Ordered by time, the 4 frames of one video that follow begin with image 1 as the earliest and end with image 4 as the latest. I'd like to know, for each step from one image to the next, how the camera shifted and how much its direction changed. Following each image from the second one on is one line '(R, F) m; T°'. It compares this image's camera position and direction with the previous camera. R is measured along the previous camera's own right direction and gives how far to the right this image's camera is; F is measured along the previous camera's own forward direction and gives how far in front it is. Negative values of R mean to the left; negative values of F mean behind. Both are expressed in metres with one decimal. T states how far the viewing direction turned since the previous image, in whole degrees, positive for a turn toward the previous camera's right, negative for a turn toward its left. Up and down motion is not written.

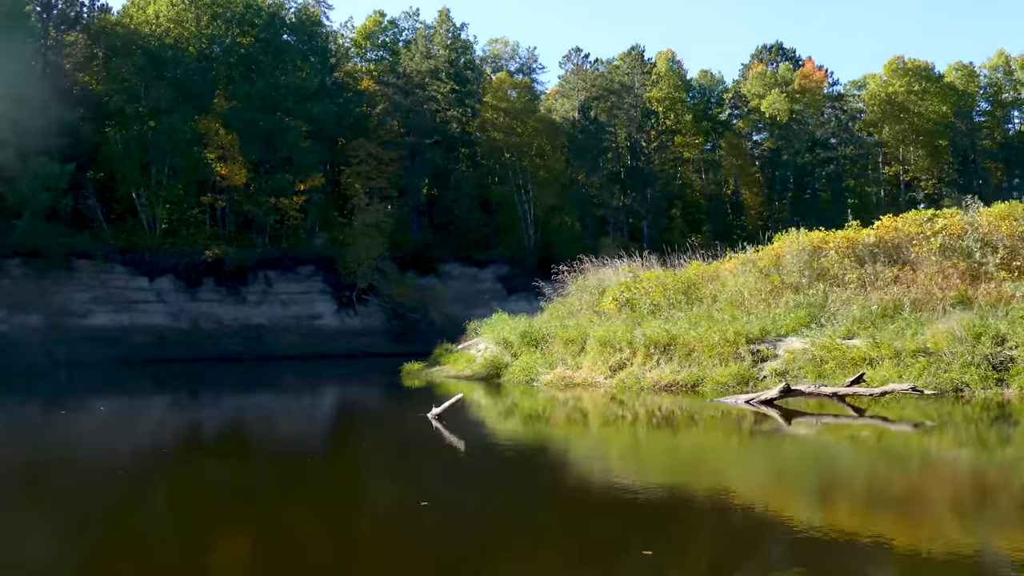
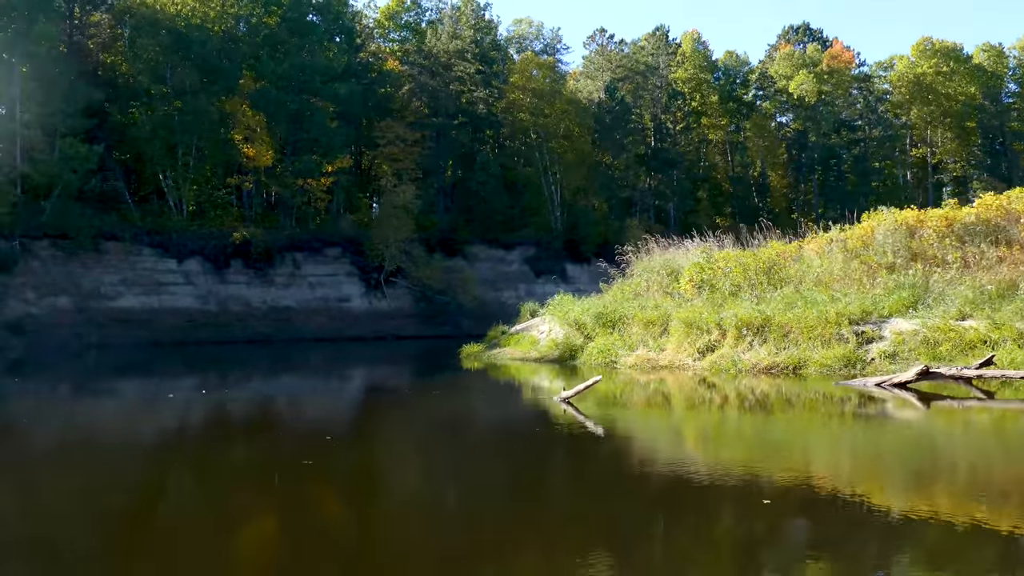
(-1.1, +0.3) m; -1°
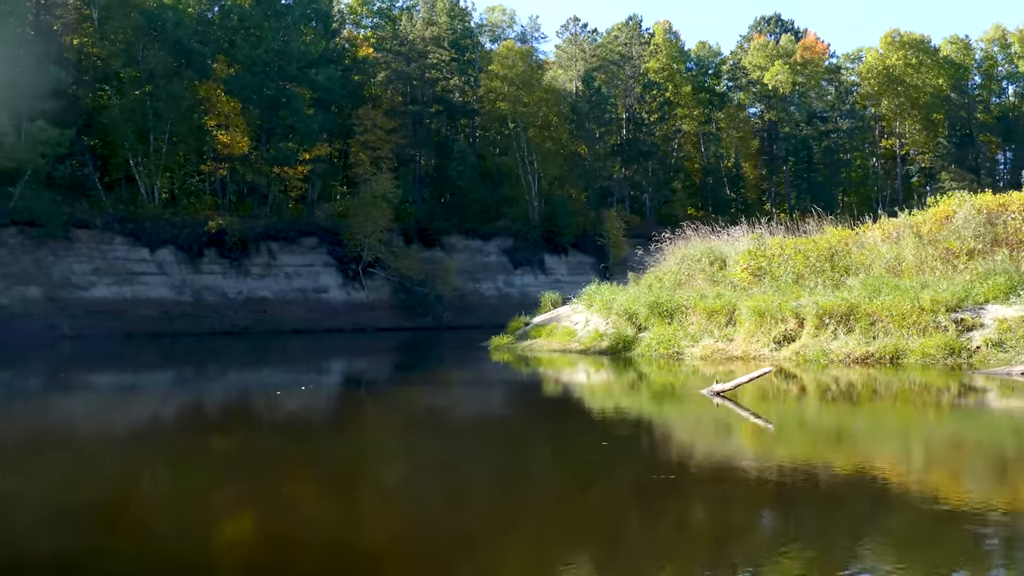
(-1.6, +0.7) m; +3°
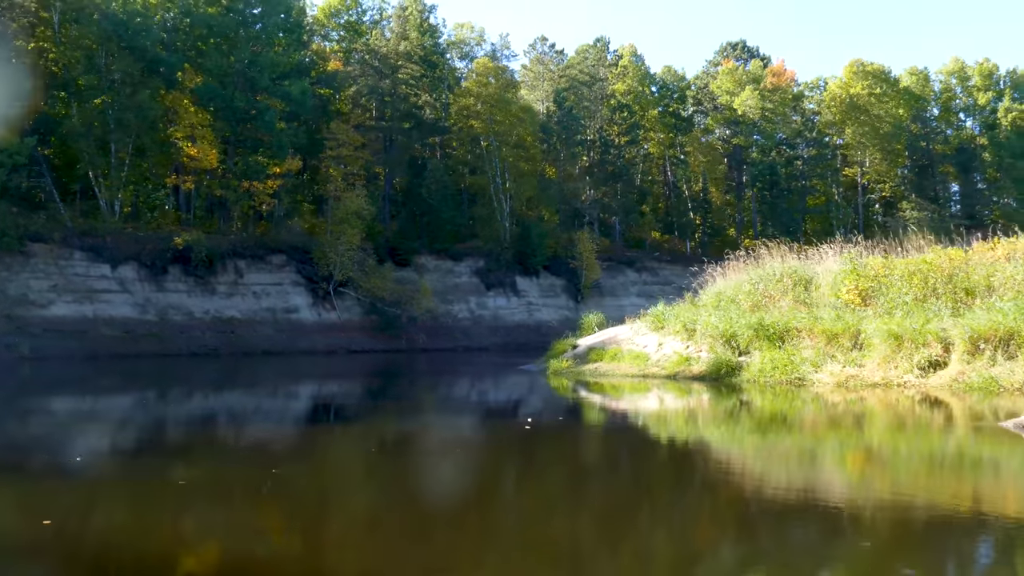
(-2.4, +1.2) m; +4°
